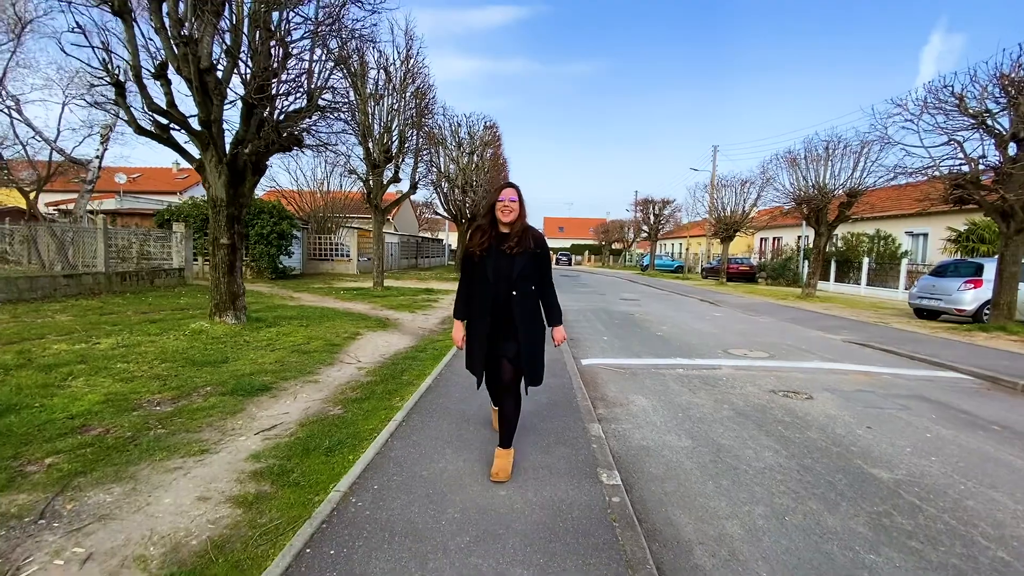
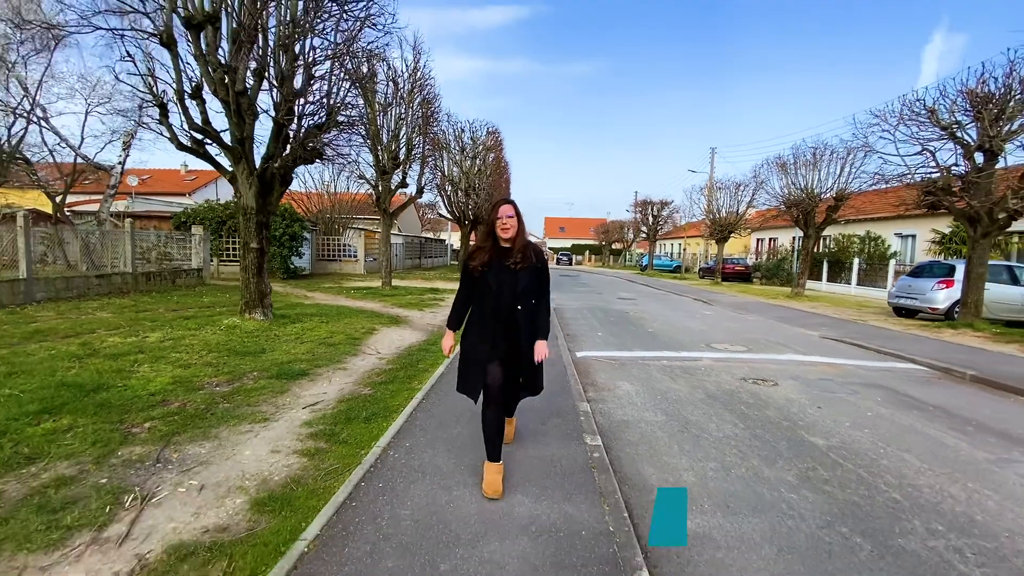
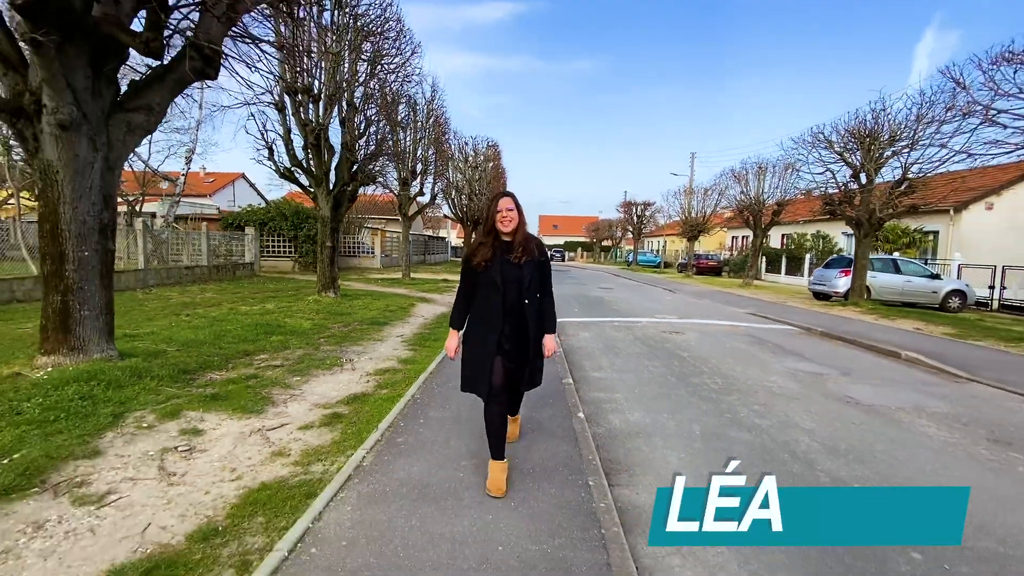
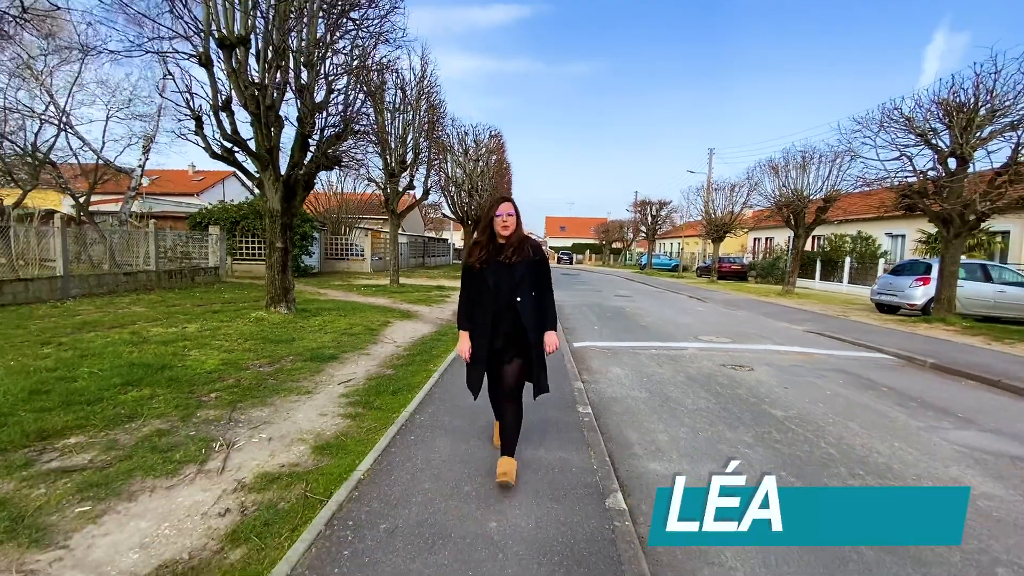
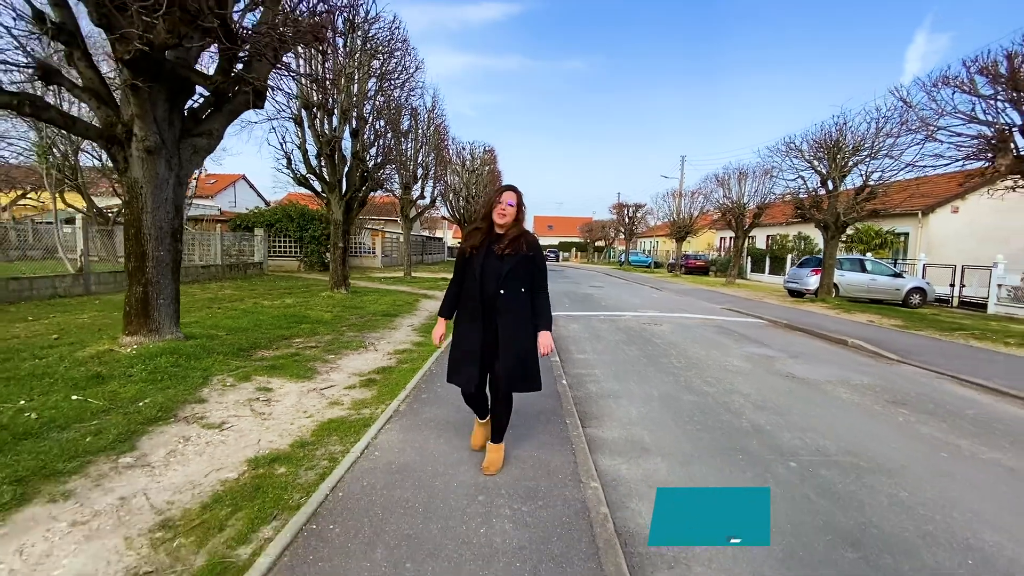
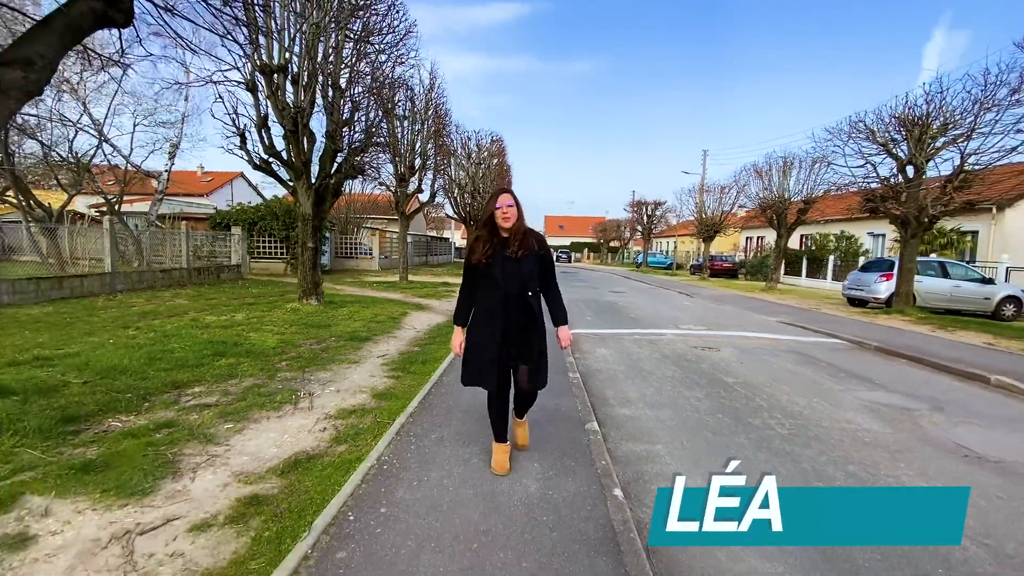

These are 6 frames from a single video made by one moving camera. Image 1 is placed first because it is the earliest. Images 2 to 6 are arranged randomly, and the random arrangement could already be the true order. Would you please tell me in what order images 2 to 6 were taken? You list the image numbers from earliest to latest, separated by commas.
2, 4, 6, 3, 5
